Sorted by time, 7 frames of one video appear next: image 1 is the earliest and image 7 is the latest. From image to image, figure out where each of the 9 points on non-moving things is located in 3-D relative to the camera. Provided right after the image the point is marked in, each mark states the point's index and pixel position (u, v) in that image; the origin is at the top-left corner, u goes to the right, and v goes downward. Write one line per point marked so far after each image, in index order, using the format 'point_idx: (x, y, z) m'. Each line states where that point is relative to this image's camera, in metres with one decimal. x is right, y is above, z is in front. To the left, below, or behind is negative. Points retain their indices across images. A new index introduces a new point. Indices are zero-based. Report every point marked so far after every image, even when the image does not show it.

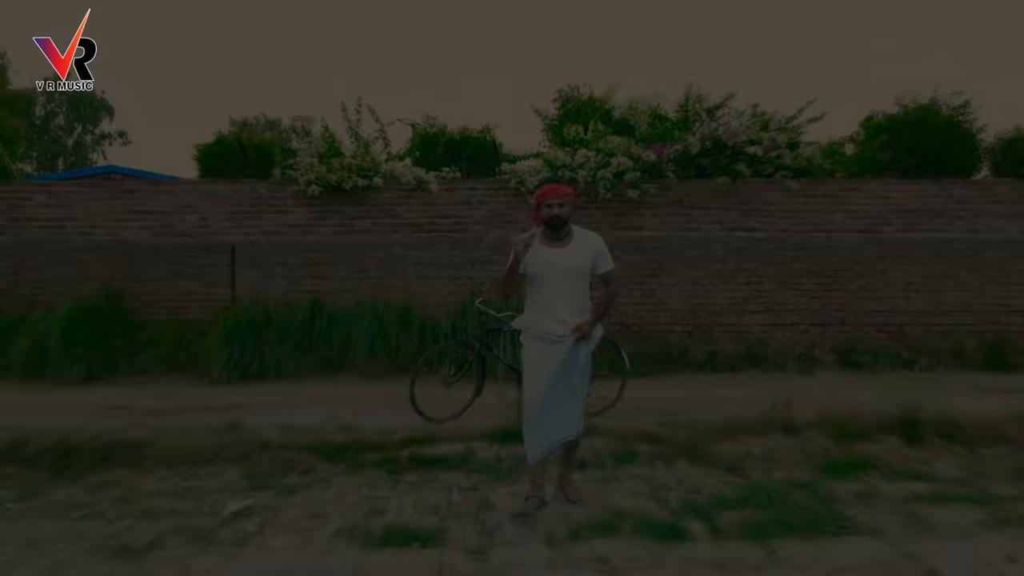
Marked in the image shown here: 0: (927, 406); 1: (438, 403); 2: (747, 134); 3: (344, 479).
0: (+2.2, -0.6, +4.8) m
1: (-0.4, -0.7, +5.4) m
2: (+2.2, +1.4, +8.3) m
3: (-0.7, -0.8, +3.7) m
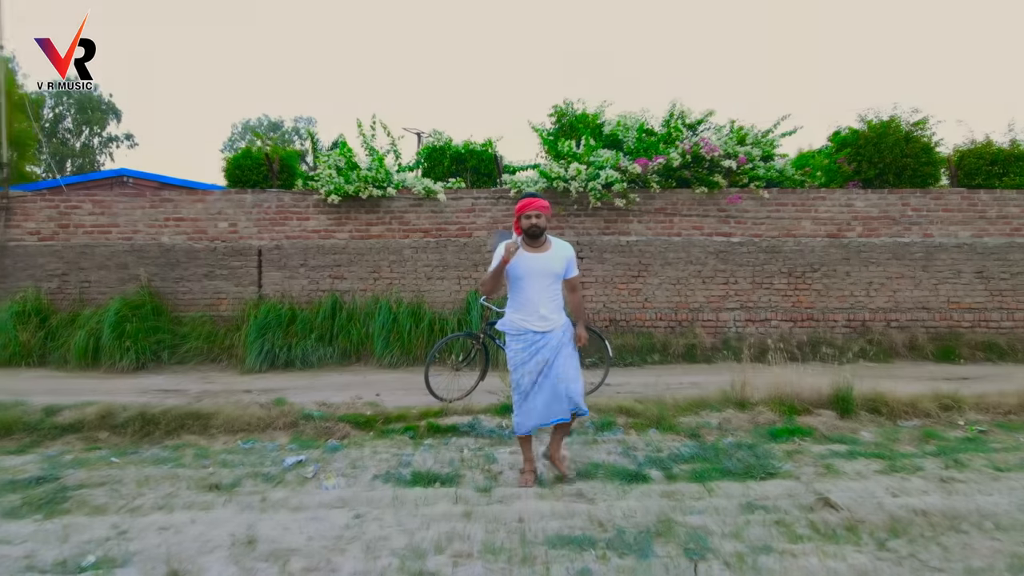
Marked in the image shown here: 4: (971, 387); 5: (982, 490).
0: (+2.2, -0.6, +5.6) m
1: (-0.4, -0.7, +6.3) m
2: (+2.2, +1.4, +9.2) m
3: (-0.7, -0.8, +4.6) m
4: (+2.9, -0.6, +5.7) m
5: (+1.9, -0.8, +3.6) m
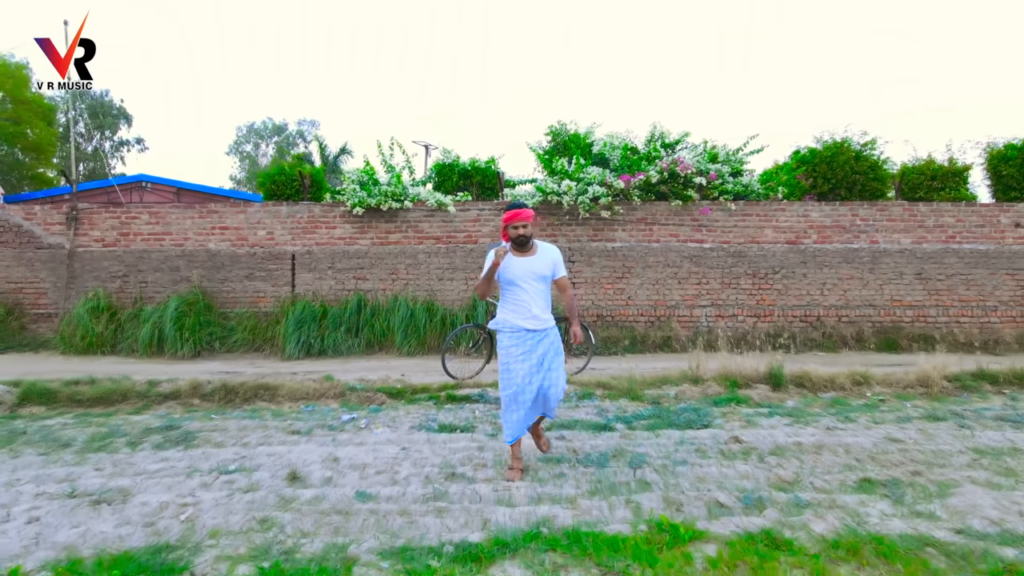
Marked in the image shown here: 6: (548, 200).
0: (+2.2, -0.6, +7.0) m
1: (-0.4, -0.7, +7.7) m
2: (+2.2, +1.4, +10.5) m
3: (-0.7, -0.8, +6.0) m
4: (+2.9, -0.6, +7.1) m
5: (+1.9, -0.8, +5.0) m
6: (+0.4, +1.0, +10.3) m
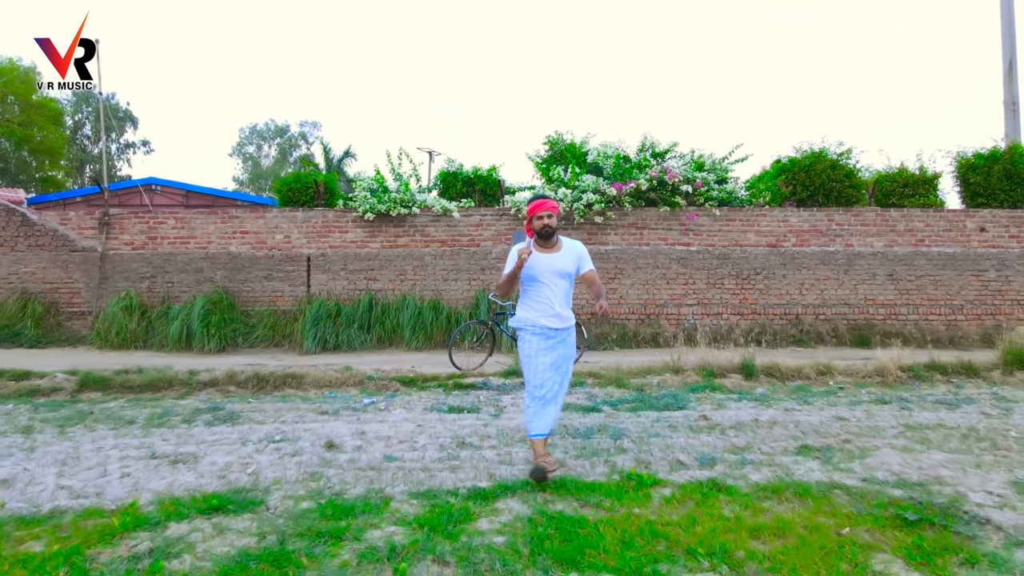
0: (+2.2, -0.6, +7.8) m
1: (-0.4, -0.7, +8.4) m
2: (+2.2, +1.4, +11.3) m
3: (-0.7, -0.8, +6.8) m
4: (+2.9, -0.6, +7.8) m
5: (+1.9, -0.8, +5.7) m
6: (+0.4, +1.0, +11.1) m
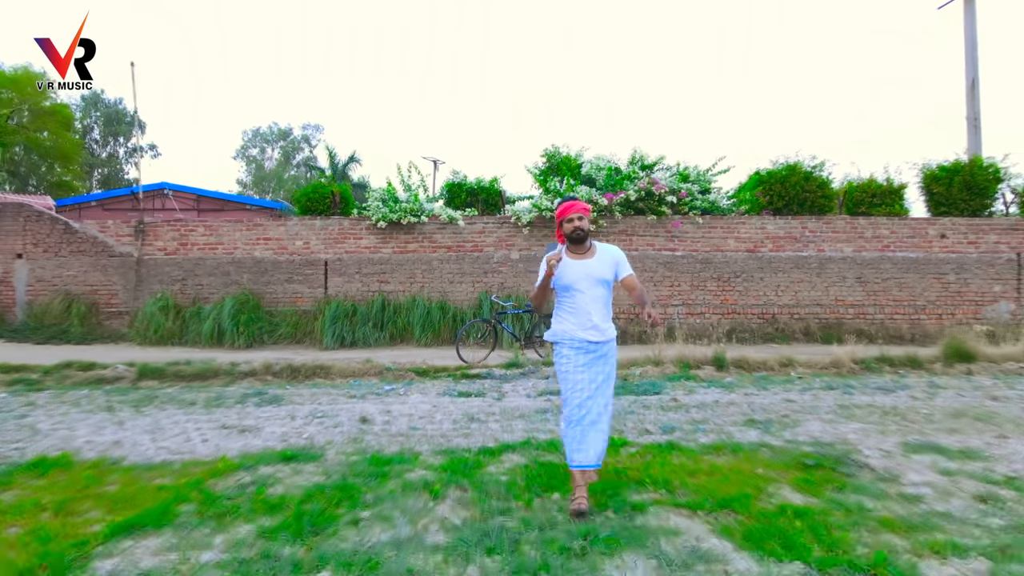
0: (+2.2, -0.6, +8.8) m
1: (-0.4, -0.7, +9.5) m
2: (+2.2, +1.4, +12.4) m
3: (-0.7, -0.8, +7.8) m
4: (+2.9, -0.7, +8.9) m
5: (+1.9, -0.8, +6.8) m
6: (+0.4, +1.0, +12.1) m
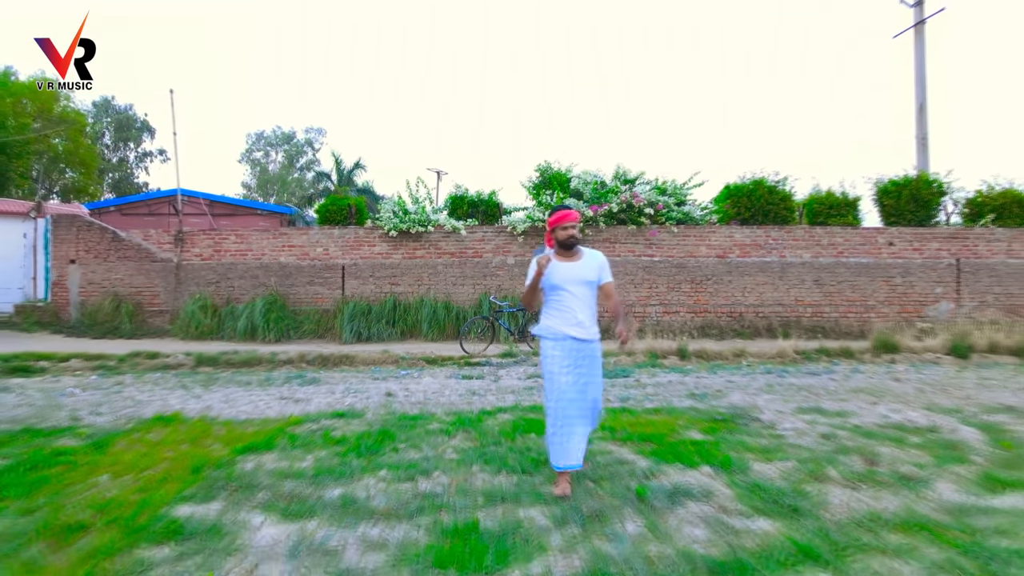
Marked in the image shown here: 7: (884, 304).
0: (+2.1, -0.7, +10.4) m
1: (-0.5, -0.7, +11.0) m
2: (+2.1, +1.4, +13.9) m
3: (-0.8, -0.8, +9.4) m
4: (+2.9, -0.7, +10.4) m
5: (+1.8, -0.8, +8.3) m
6: (+0.4, +1.0, +13.7) m
7: (+5.7, -0.2, +13.8) m
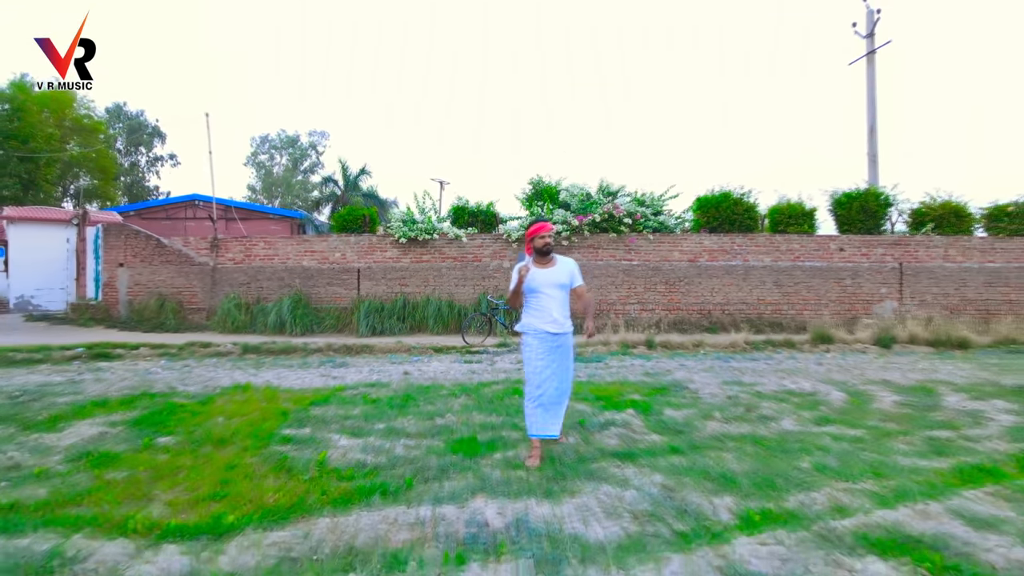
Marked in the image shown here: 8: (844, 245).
0: (+2.1, -0.7, +12.2) m
1: (-0.5, -0.7, +12.9) m
2: (+2.1, +1.4, +15.8) m
3: (-0.8, -0.8, +11.2) m
4: (+2.8, -0.7, +12.3) m
5: (+1.8, -0.9, +10.2) m
6: (+0.3, +1.0, +15.5) m
7: (+5.7, -0.3, +15.6) m
8: (+5.8, +0.7, +15.7) m
